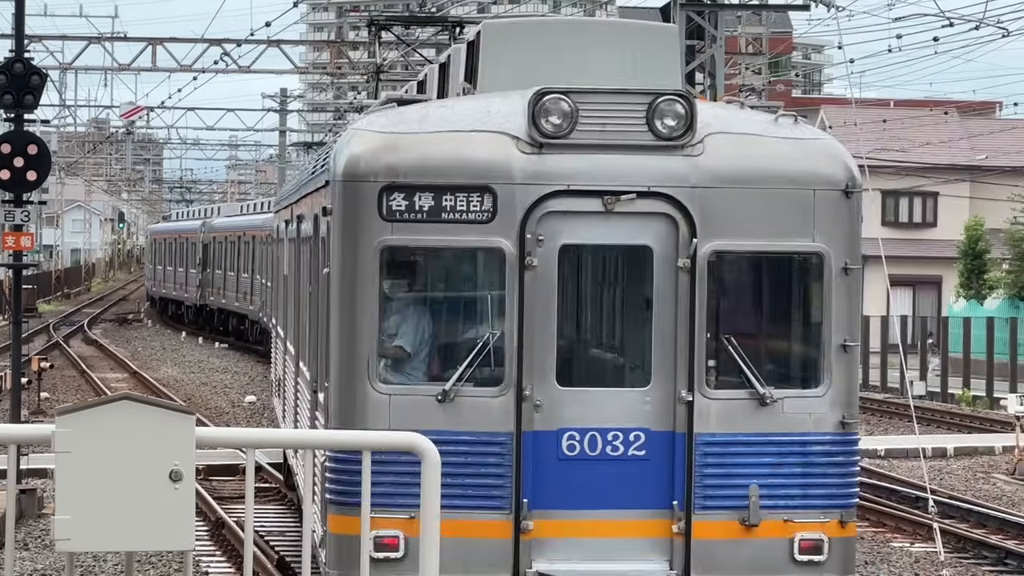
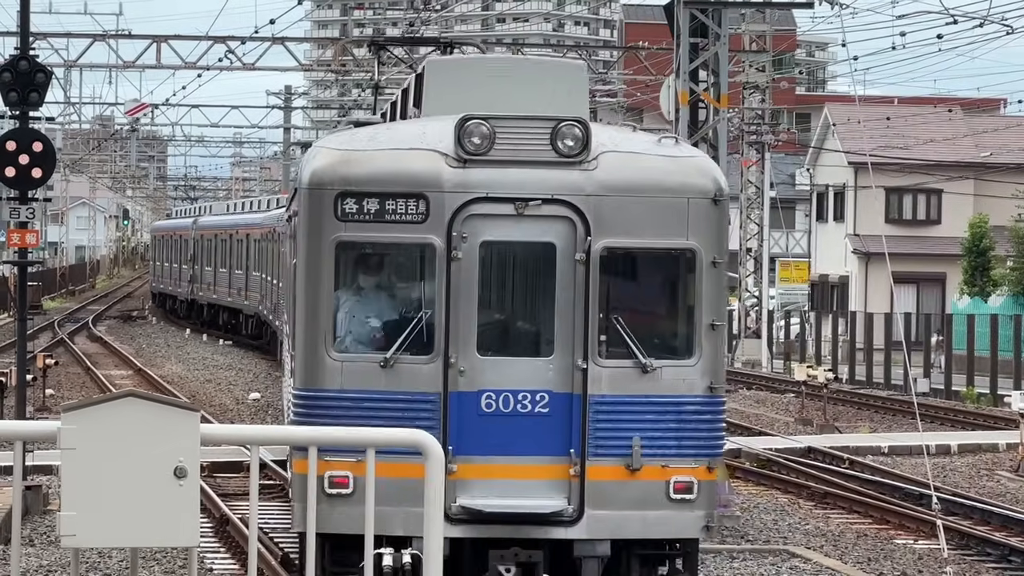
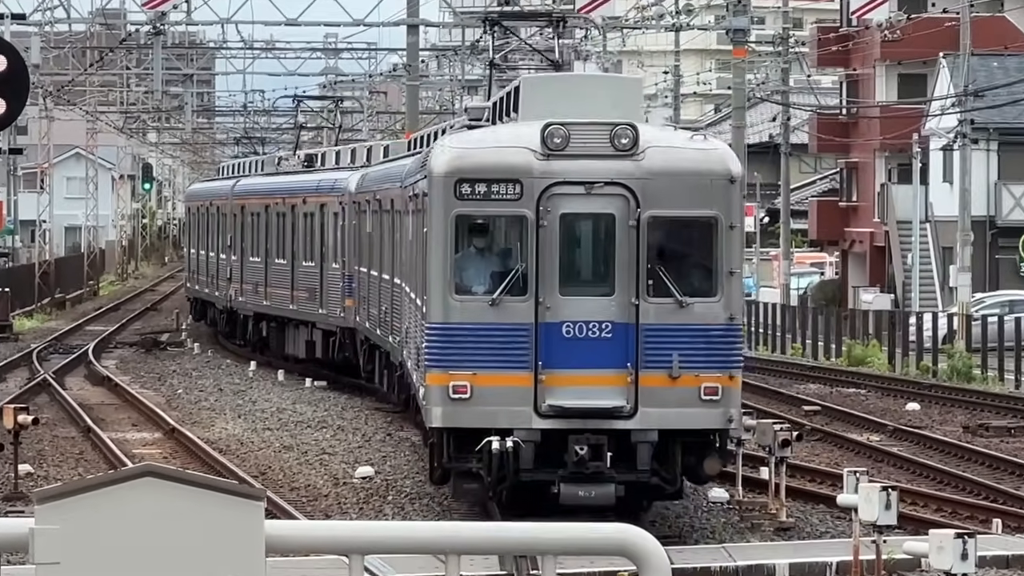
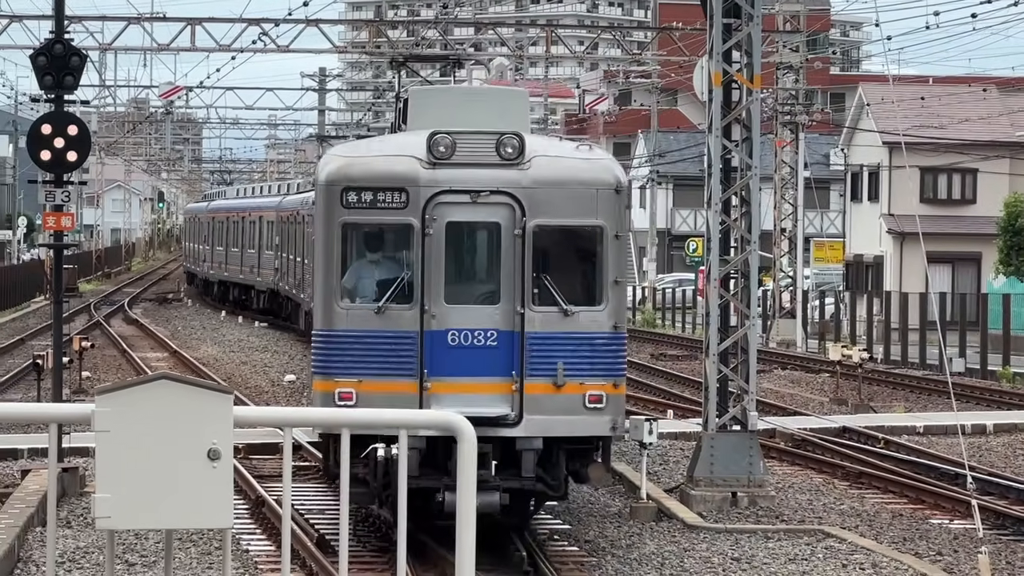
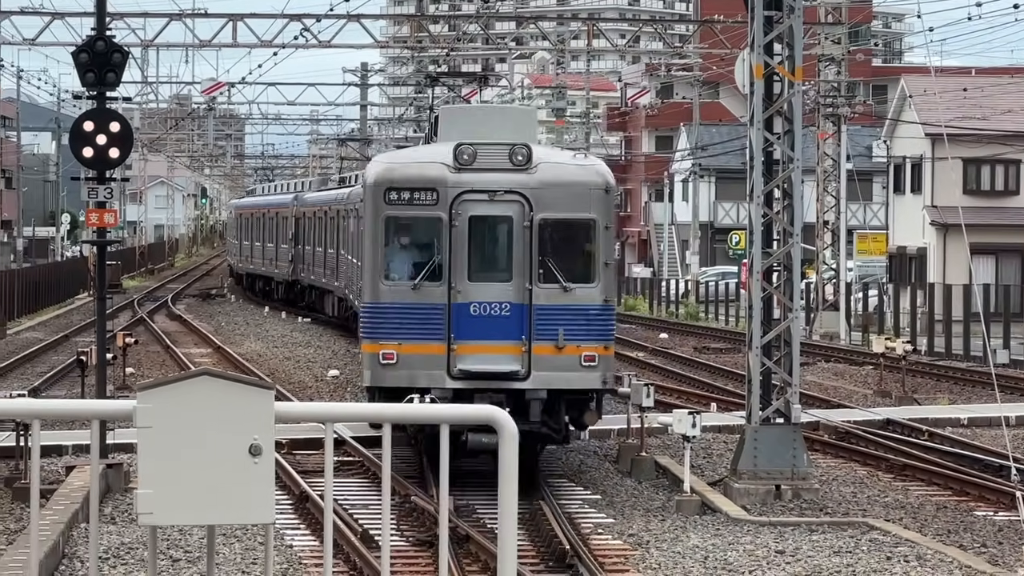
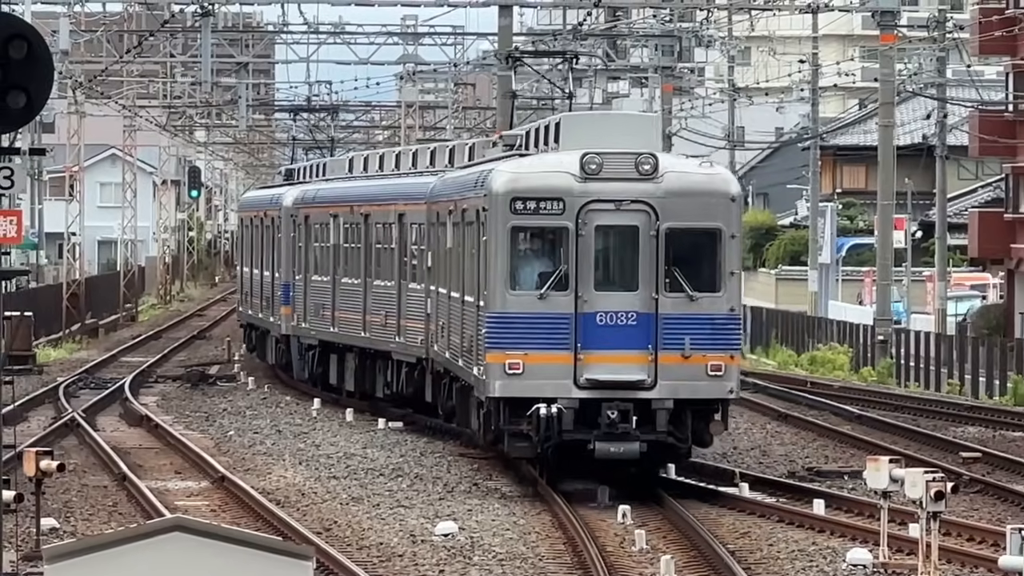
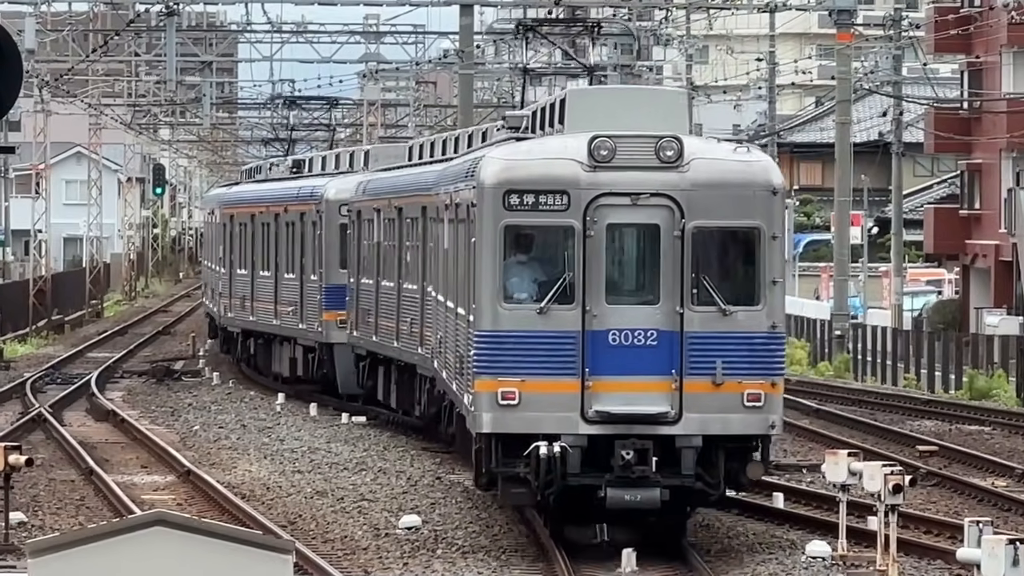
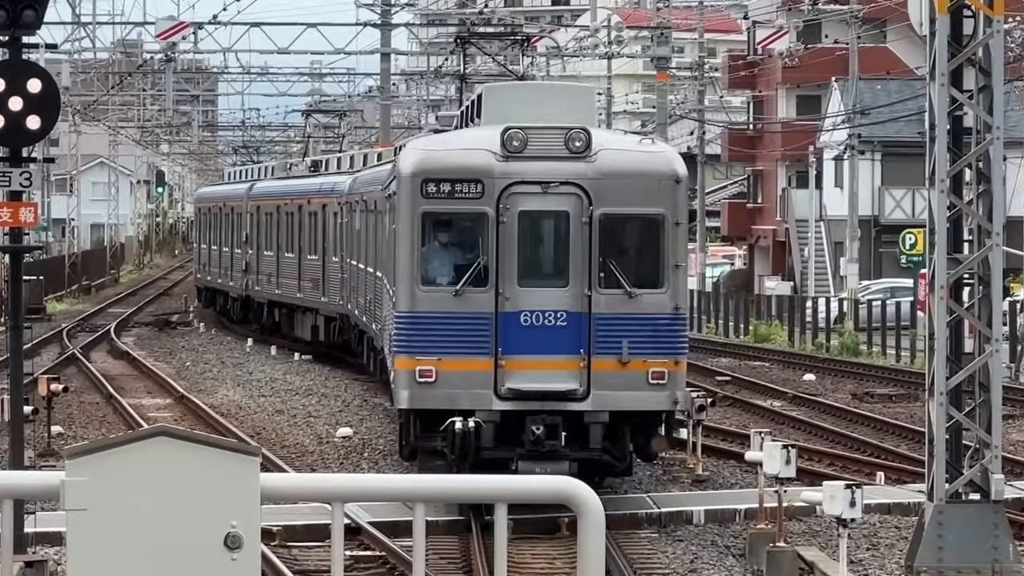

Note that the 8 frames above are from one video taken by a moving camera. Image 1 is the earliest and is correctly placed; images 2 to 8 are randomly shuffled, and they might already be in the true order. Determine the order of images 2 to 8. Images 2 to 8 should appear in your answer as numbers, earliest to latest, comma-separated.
2, 4, 5, 8, 3, 7, 6
